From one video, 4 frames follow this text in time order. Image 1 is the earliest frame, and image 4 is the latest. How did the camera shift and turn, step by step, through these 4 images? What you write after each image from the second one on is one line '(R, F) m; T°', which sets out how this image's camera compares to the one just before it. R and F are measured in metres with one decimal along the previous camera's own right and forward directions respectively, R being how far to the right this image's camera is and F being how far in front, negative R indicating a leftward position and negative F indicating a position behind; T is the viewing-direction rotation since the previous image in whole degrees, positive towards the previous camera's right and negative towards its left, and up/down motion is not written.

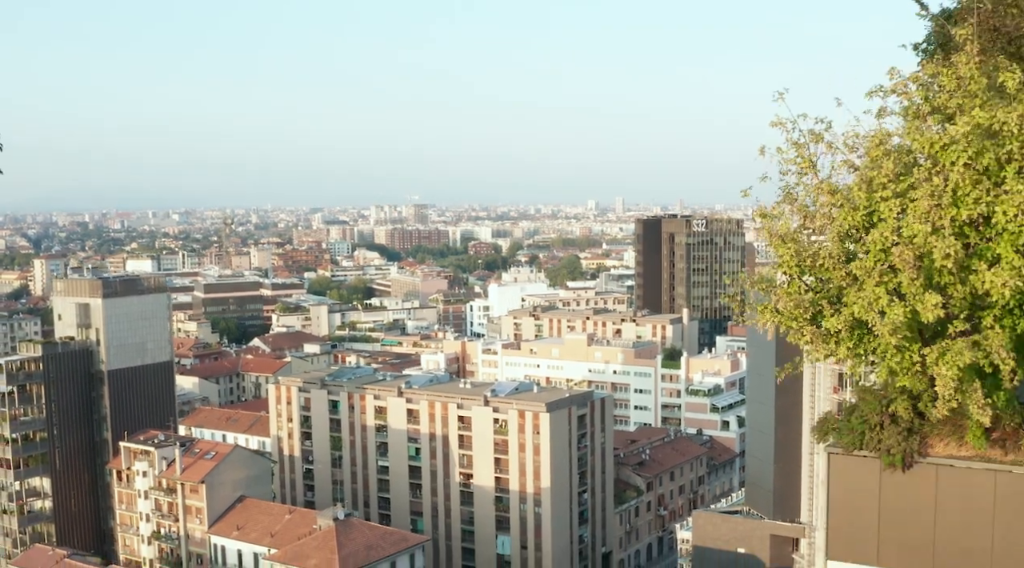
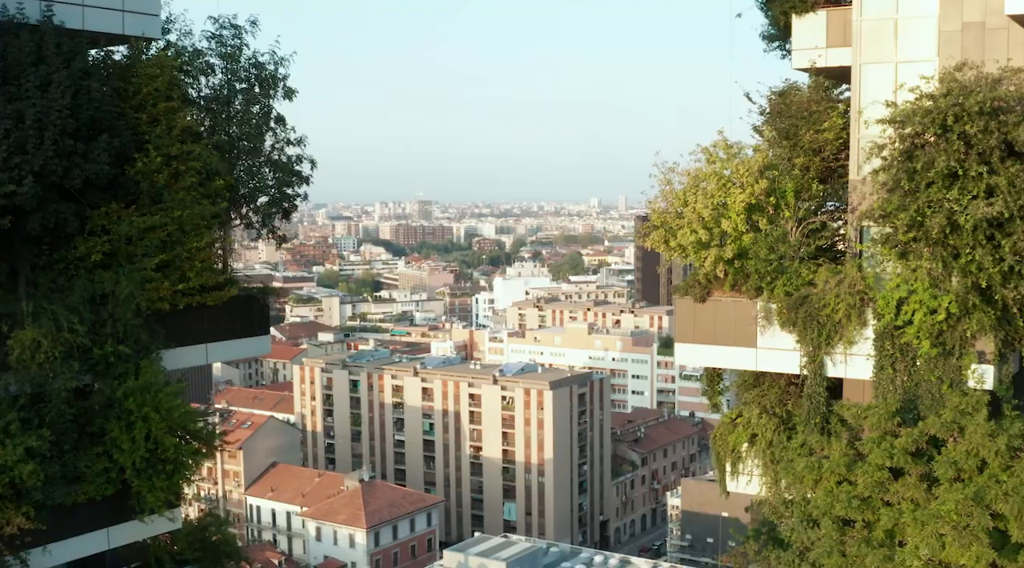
(-0.3, -6.6) m; 0°
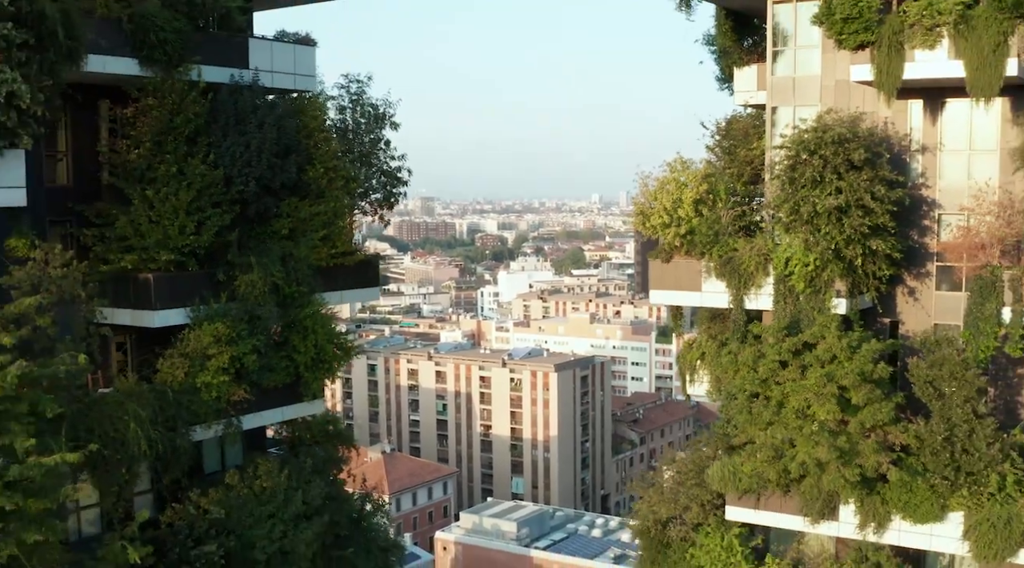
(-0.4, -6.0) m; 0°
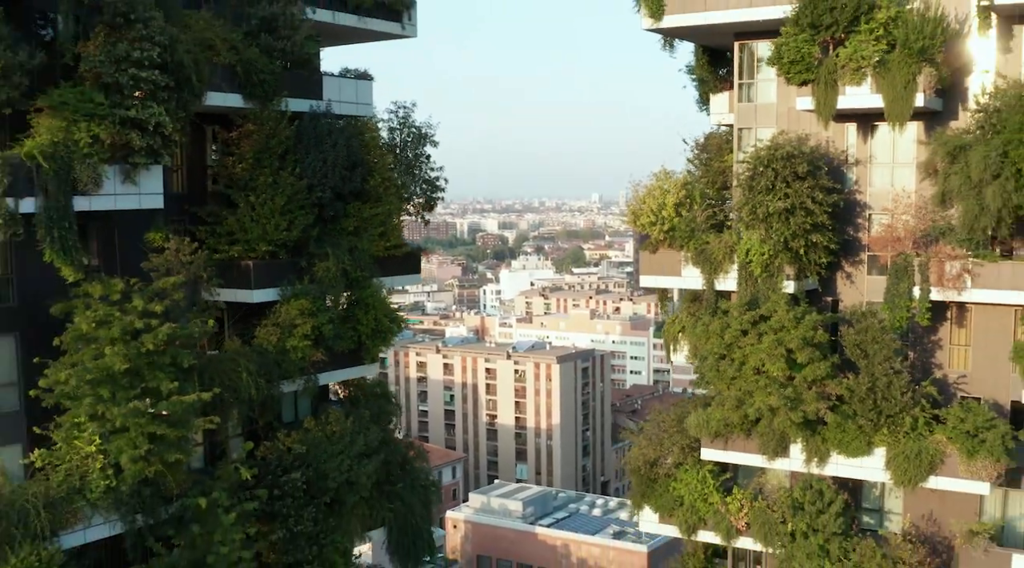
(-0.3, -4.3) m; 0°
